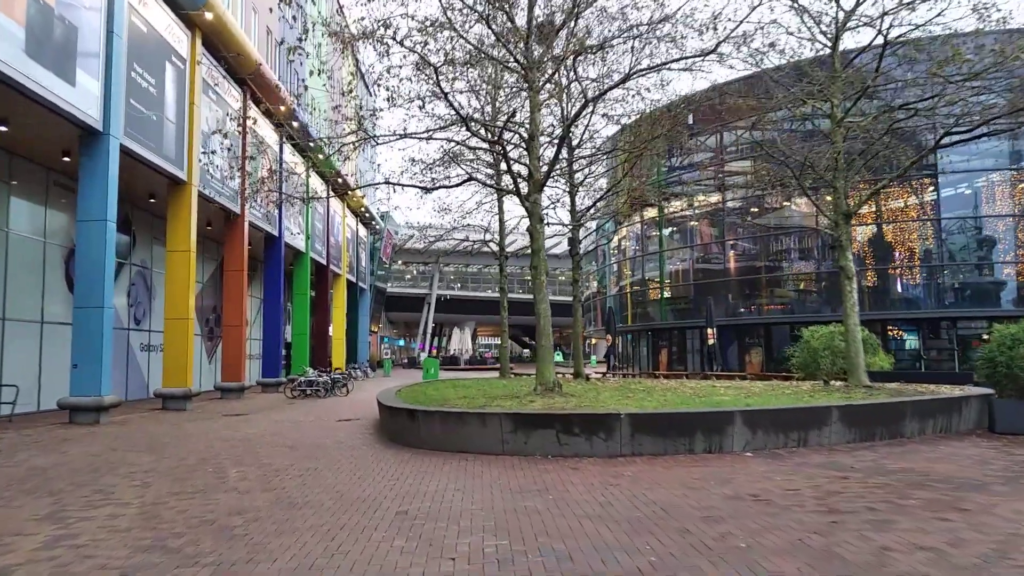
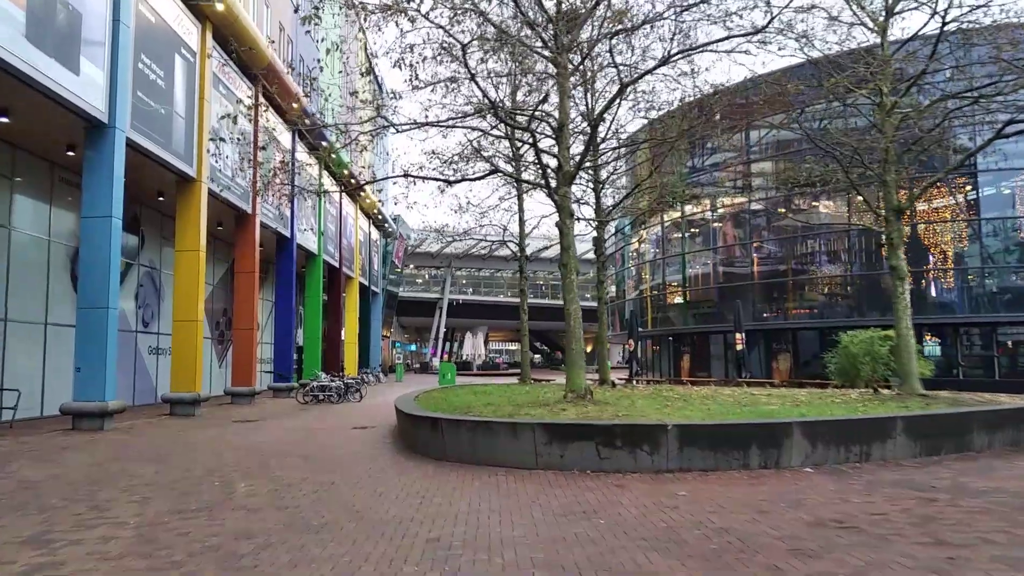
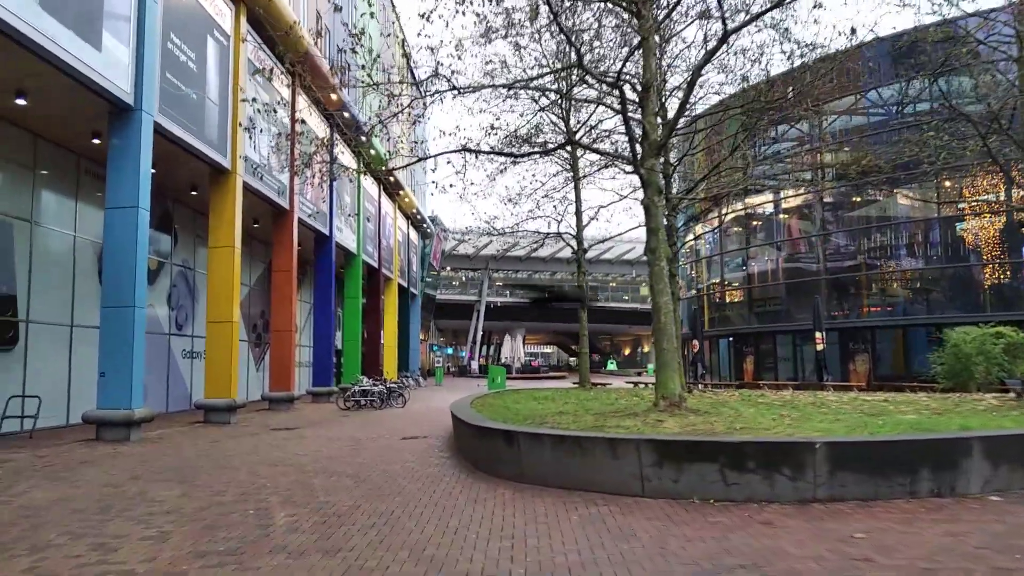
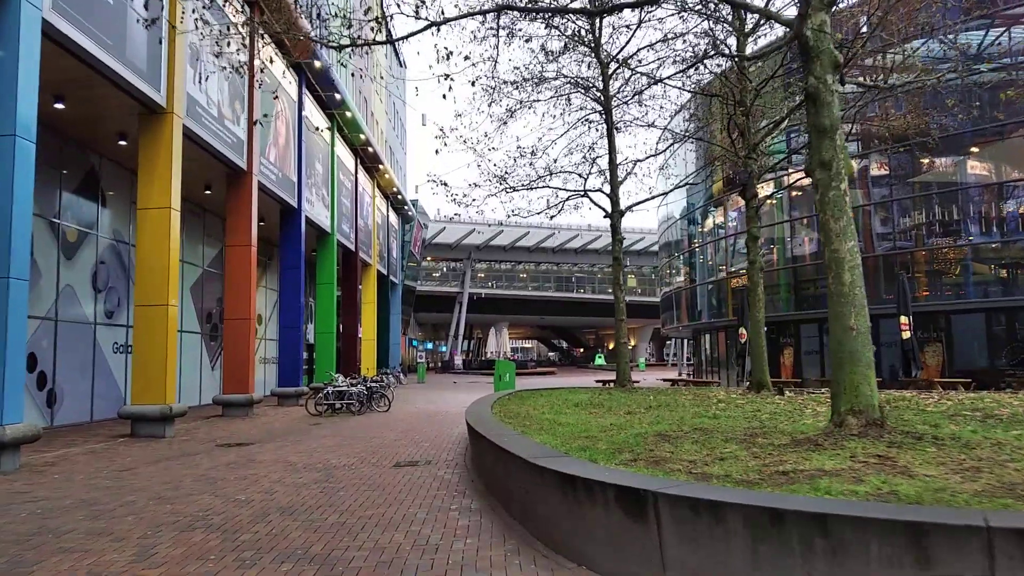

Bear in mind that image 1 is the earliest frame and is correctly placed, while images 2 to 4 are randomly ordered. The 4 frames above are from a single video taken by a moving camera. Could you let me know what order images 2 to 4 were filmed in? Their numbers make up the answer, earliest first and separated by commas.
2, 3, 4
